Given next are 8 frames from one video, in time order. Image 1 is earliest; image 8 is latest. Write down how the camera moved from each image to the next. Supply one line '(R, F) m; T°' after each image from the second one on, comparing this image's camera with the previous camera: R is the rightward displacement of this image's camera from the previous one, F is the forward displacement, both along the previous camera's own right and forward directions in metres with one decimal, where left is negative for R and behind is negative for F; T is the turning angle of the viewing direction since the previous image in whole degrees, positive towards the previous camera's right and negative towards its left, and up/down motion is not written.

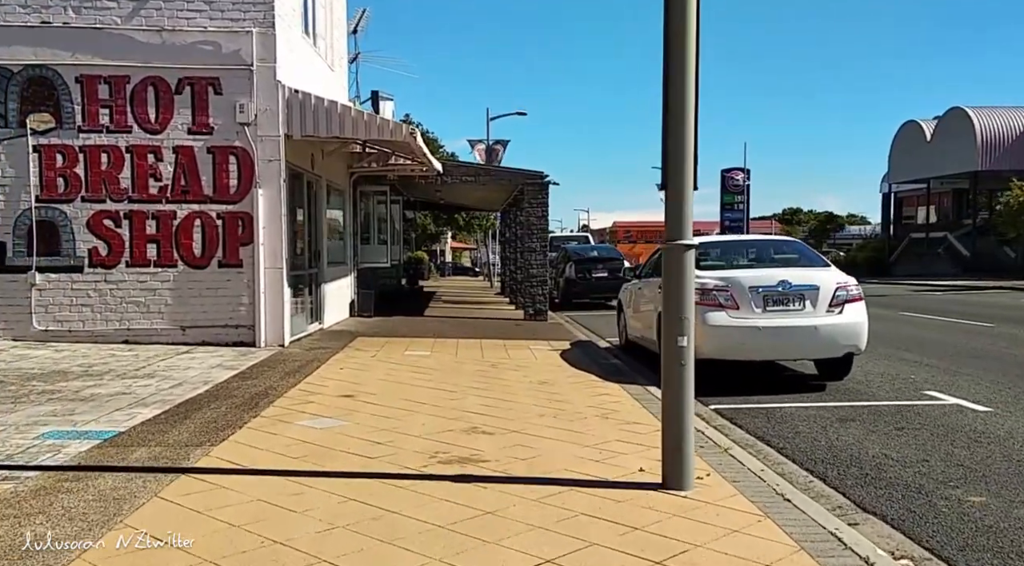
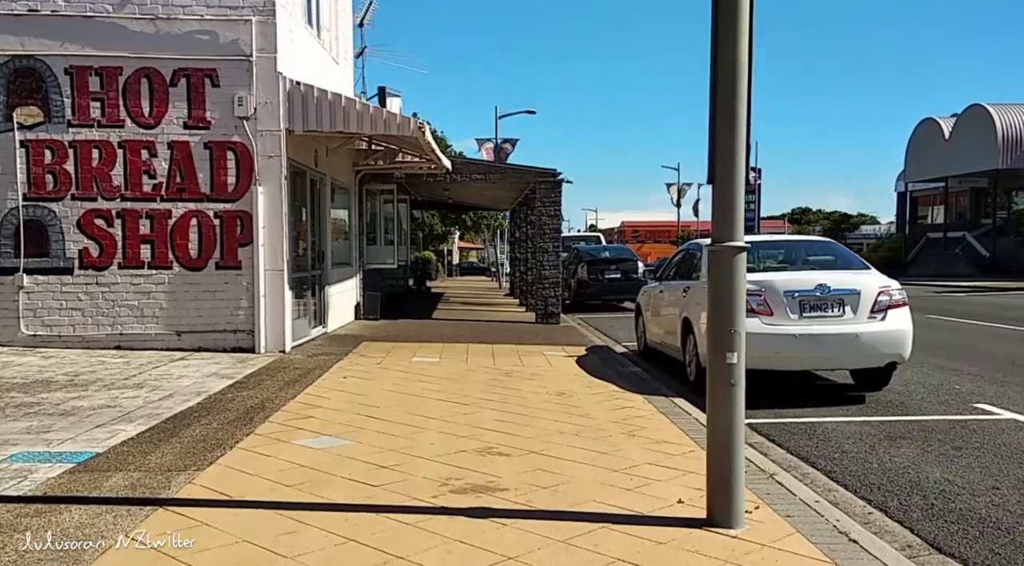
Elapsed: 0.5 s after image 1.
(-0.1, +0.6) m; 0°
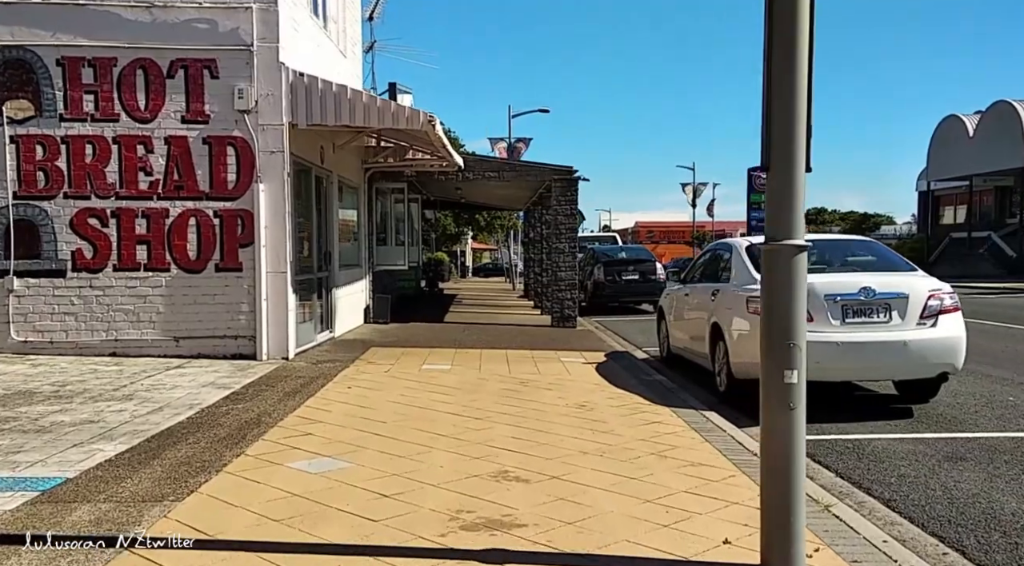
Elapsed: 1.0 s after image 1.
(0.0, +0.6) m; -1°
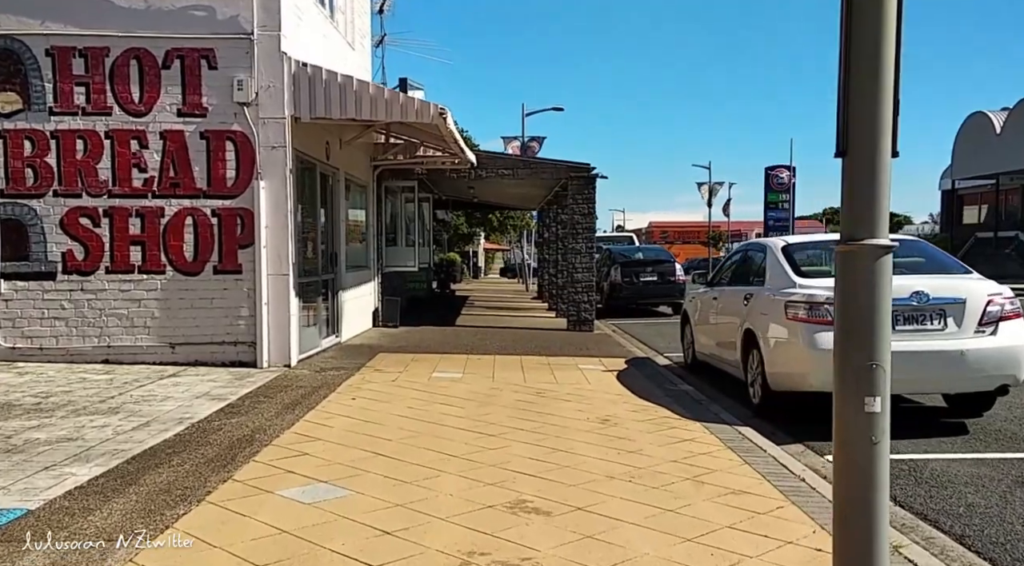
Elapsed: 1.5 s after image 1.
(0.0, +0.6) m; -1°
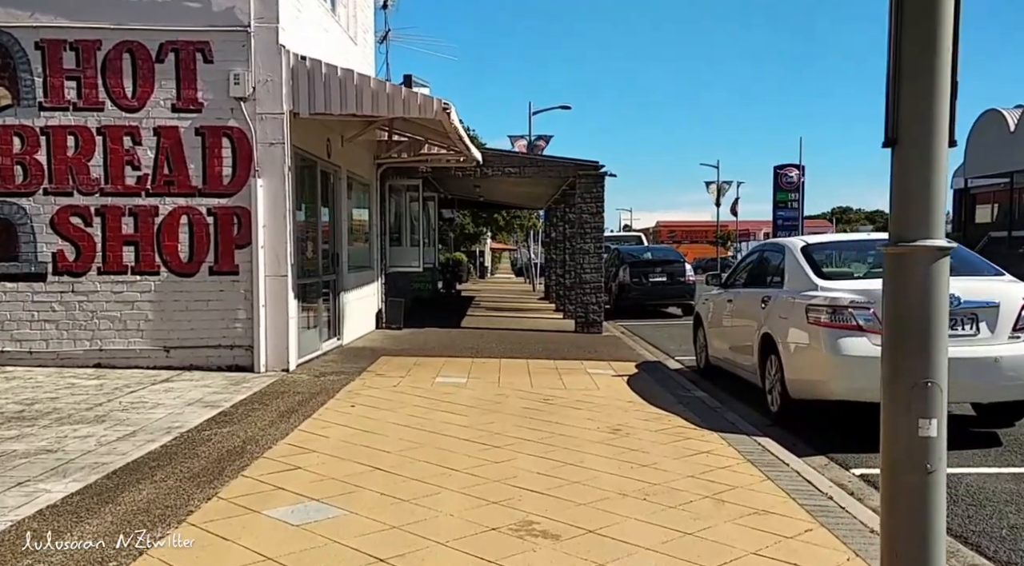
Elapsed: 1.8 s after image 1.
(0.0, +0.4) m; 0°
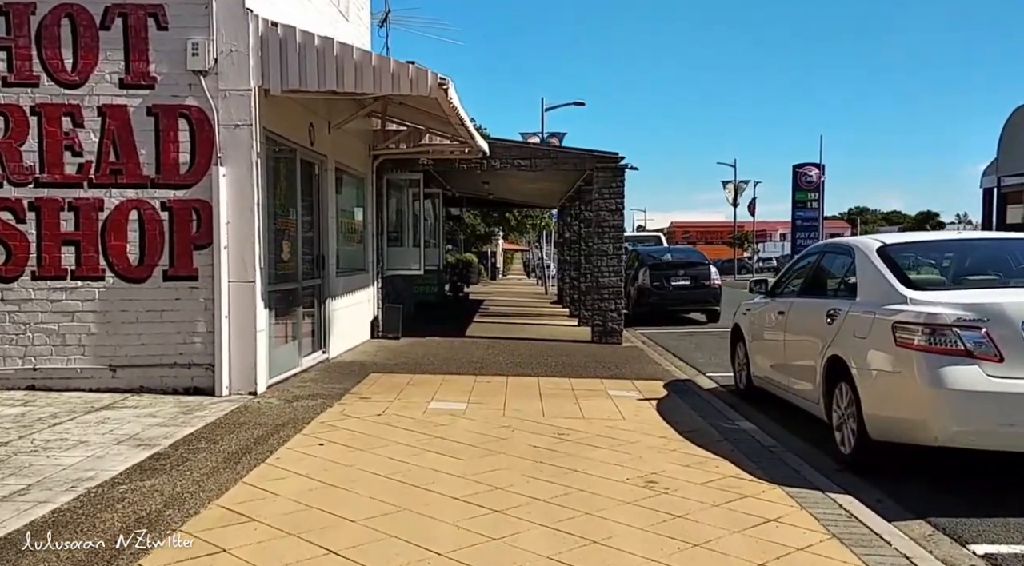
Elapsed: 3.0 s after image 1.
(0.0, +1.4) m; -1°
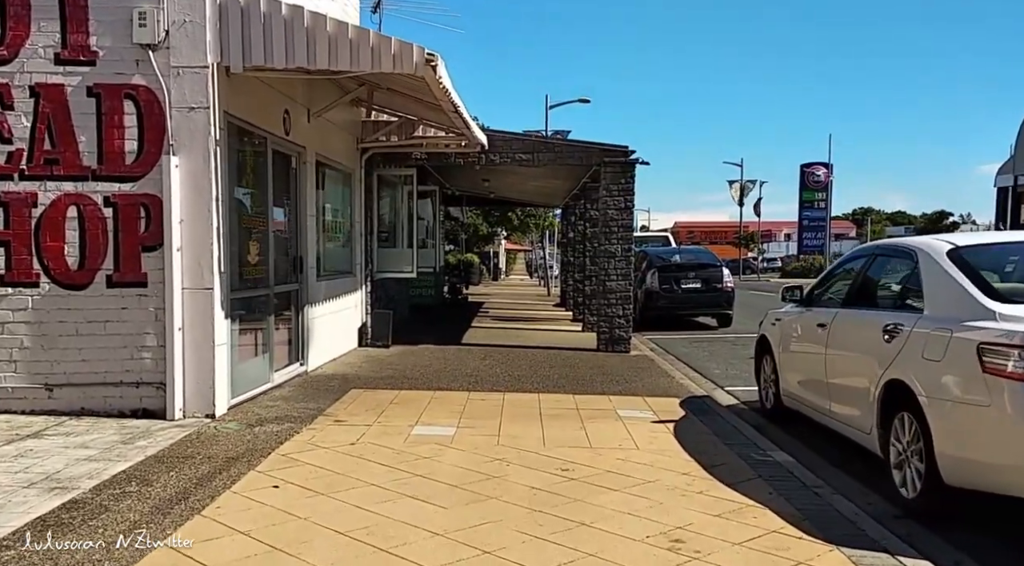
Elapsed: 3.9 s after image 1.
(+0.1, +1.0) m; 0°
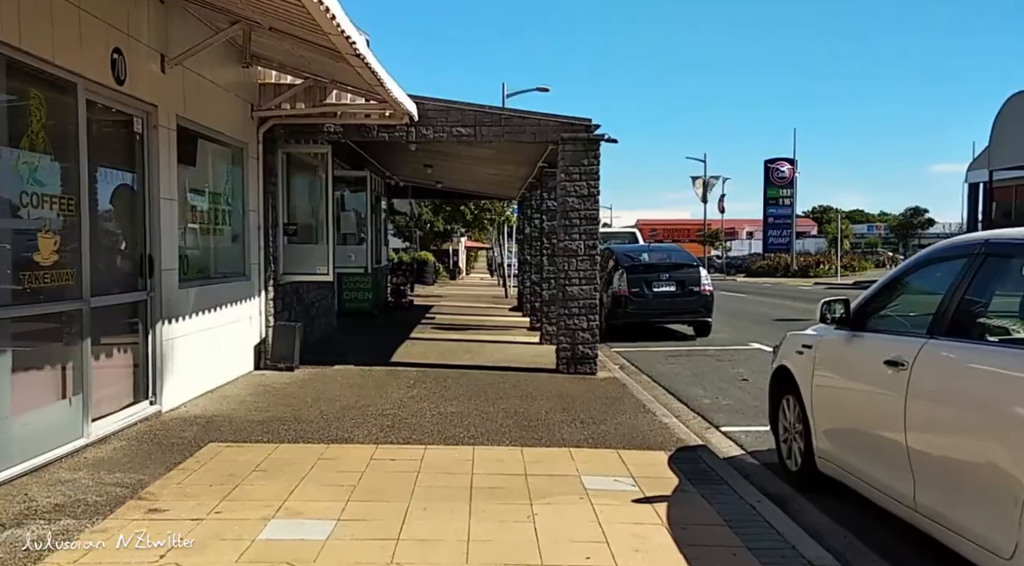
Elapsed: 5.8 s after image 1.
(+0.3, +2.4) m; +3°
